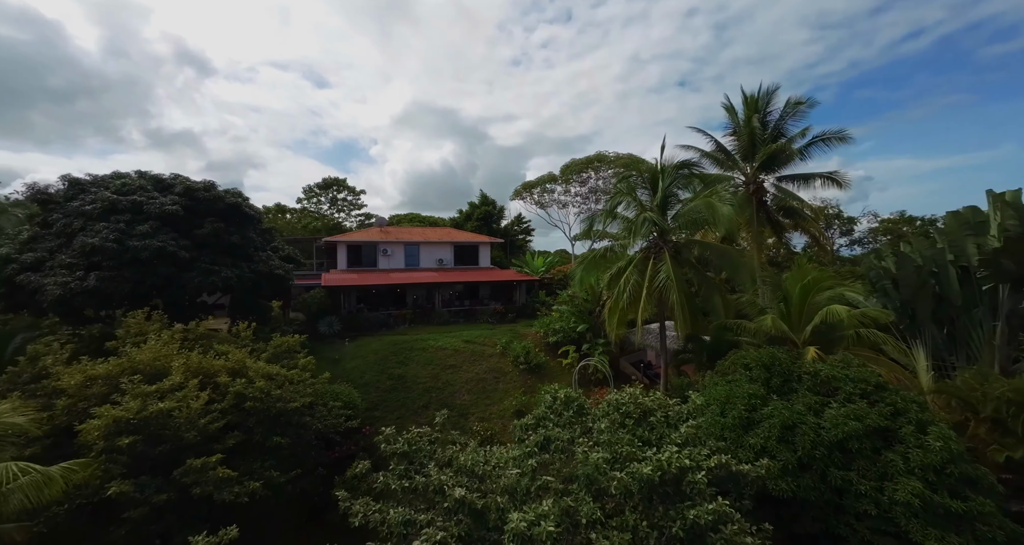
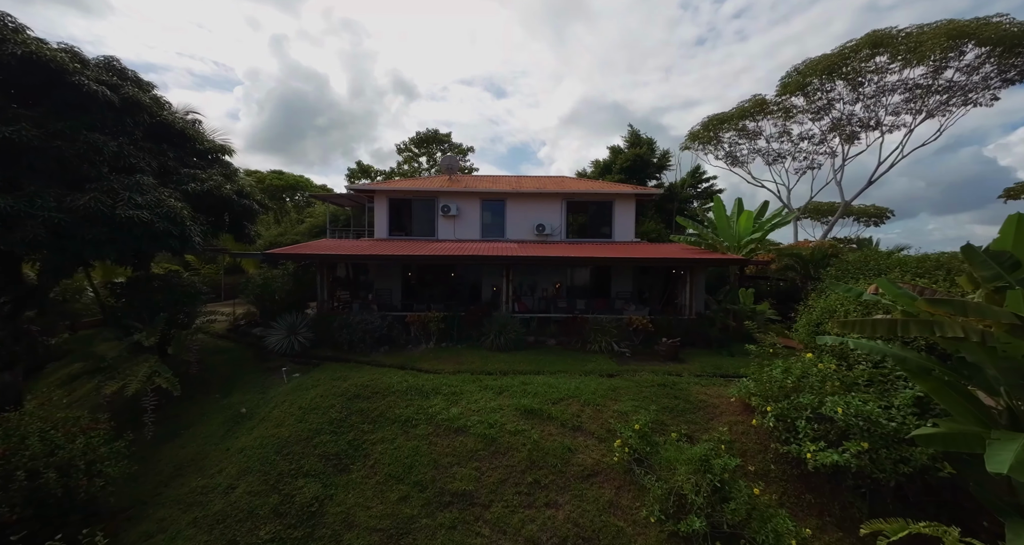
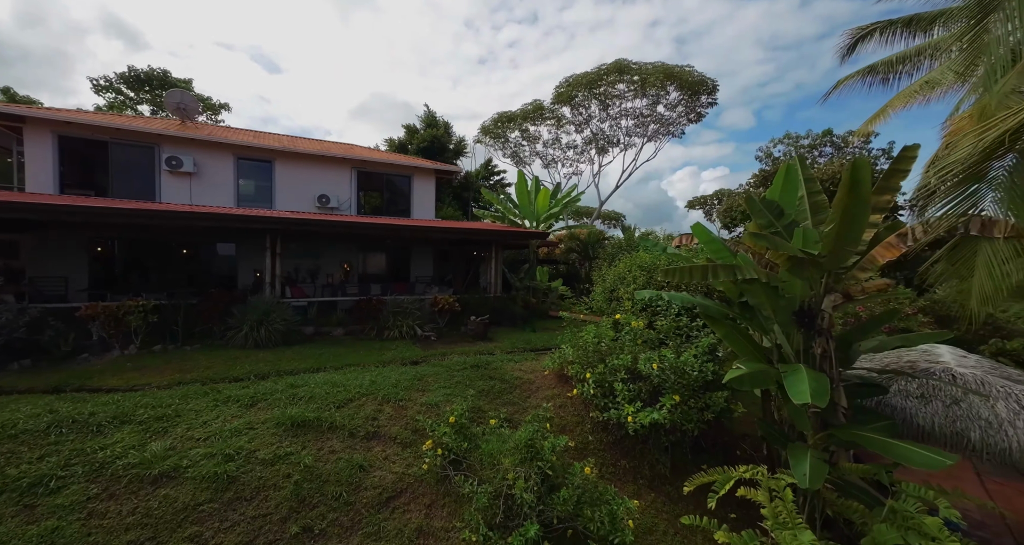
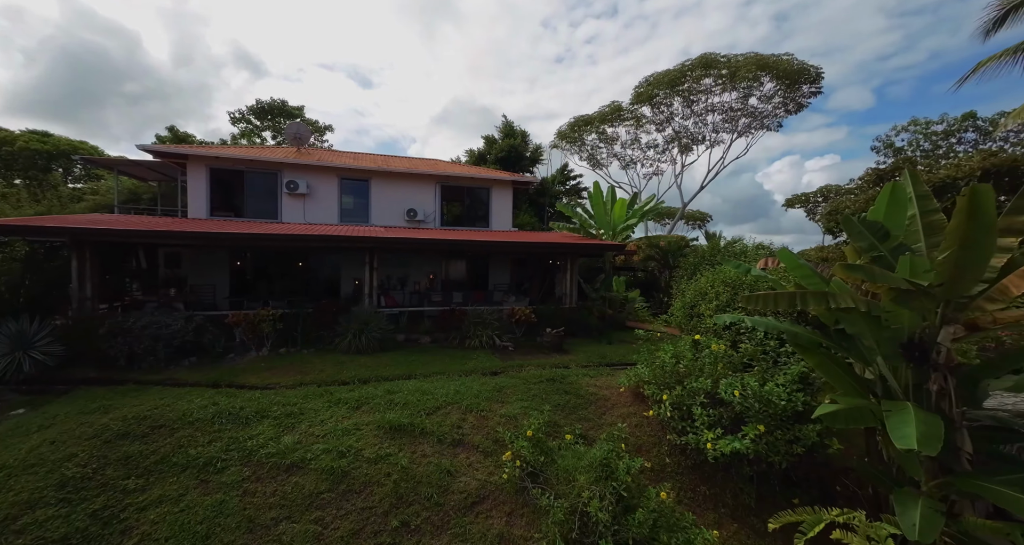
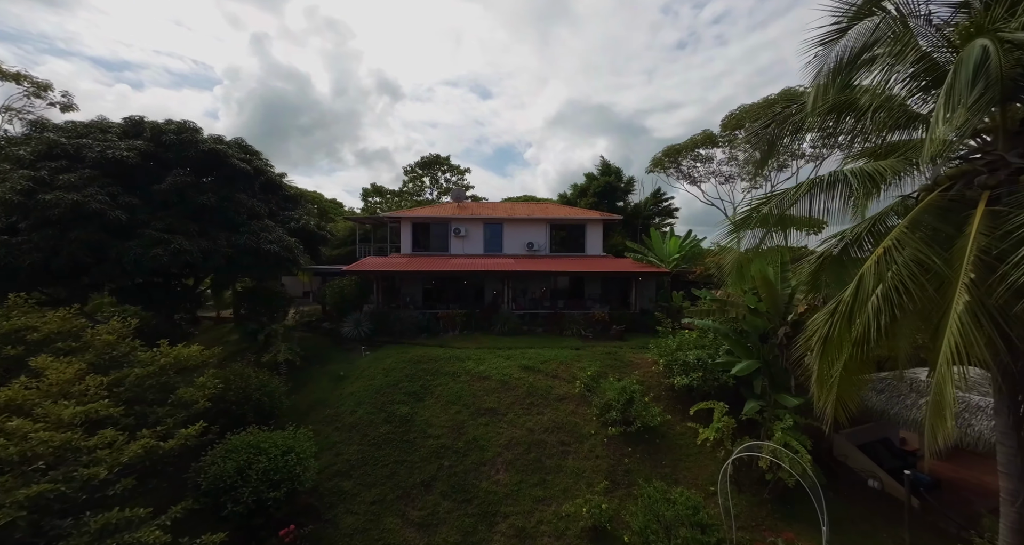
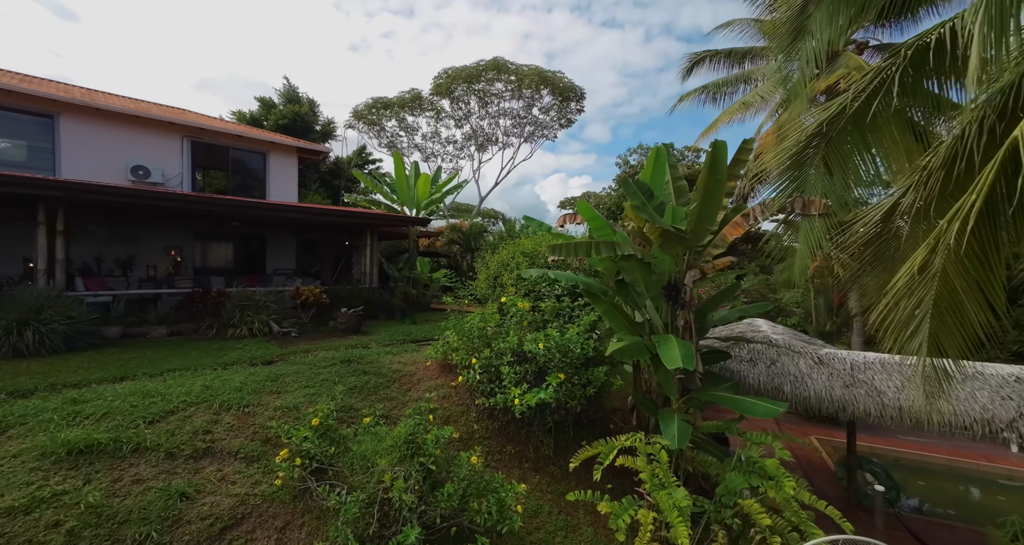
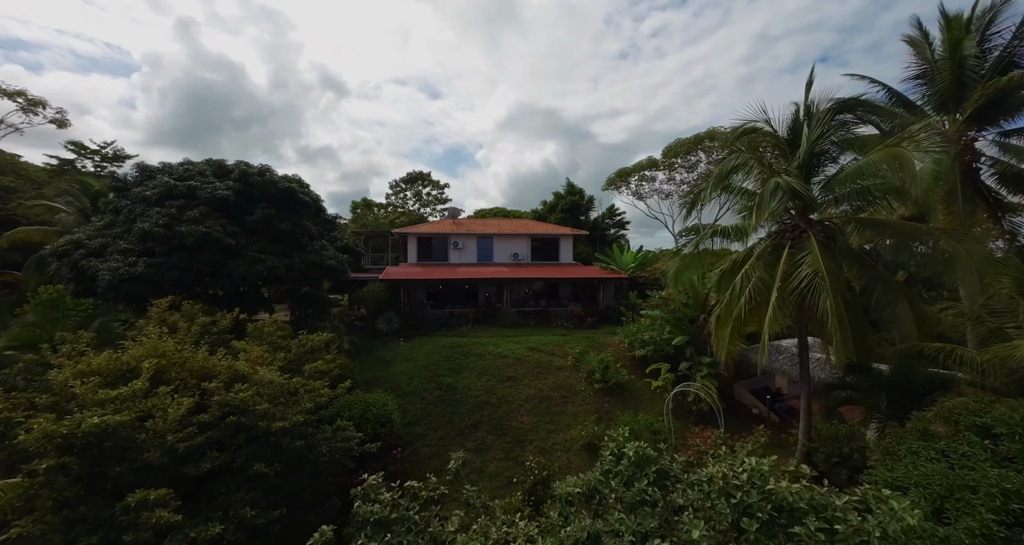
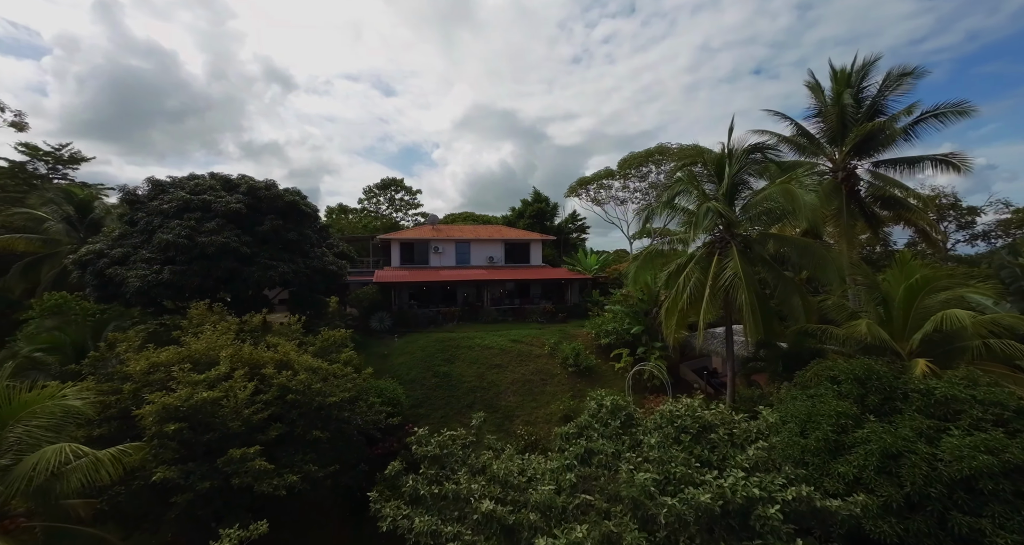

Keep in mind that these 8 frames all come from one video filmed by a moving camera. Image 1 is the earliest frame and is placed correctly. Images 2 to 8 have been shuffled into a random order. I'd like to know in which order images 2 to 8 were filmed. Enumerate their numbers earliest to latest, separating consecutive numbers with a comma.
8, 7, 5, 2, 4, 3, 6
